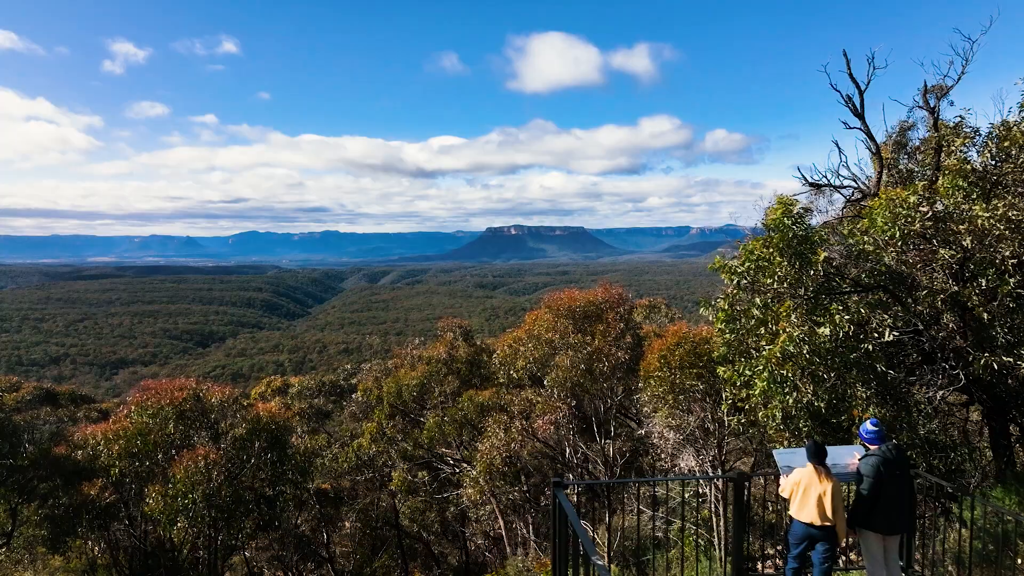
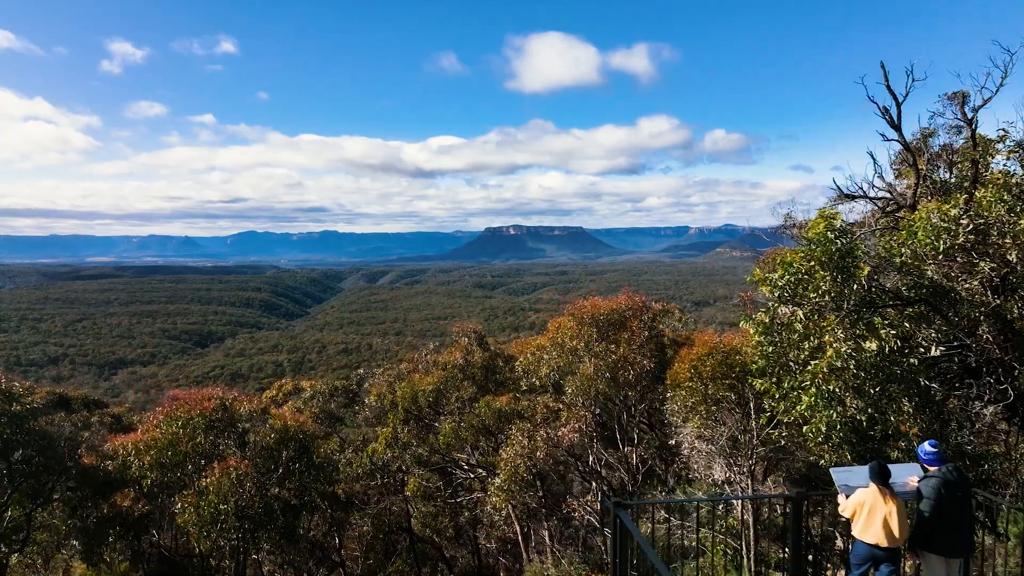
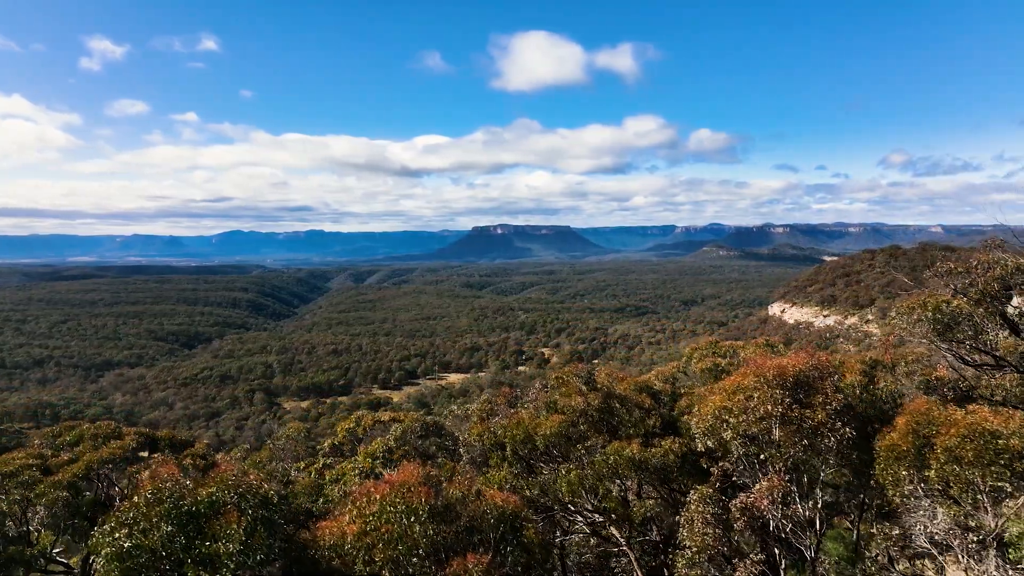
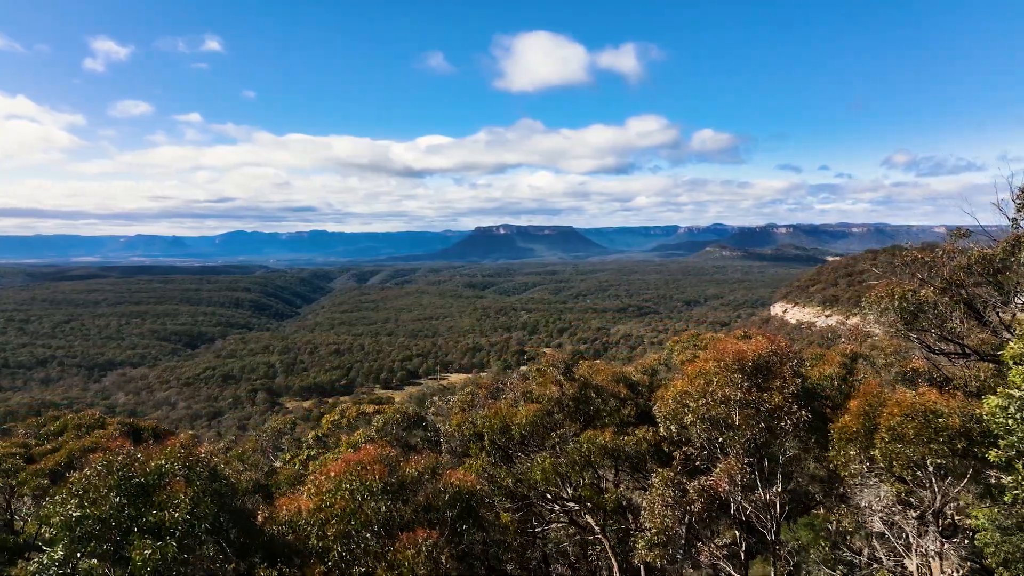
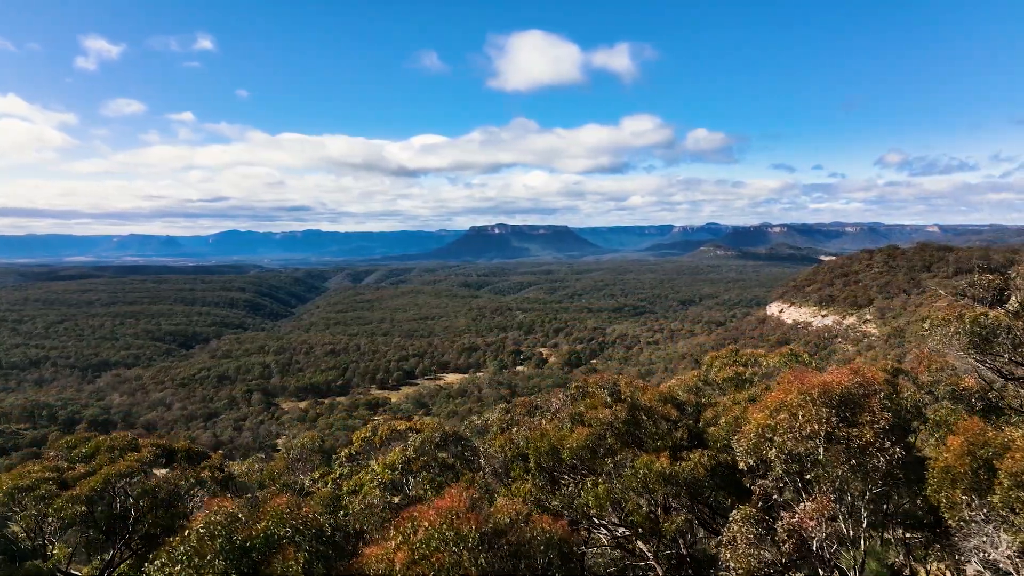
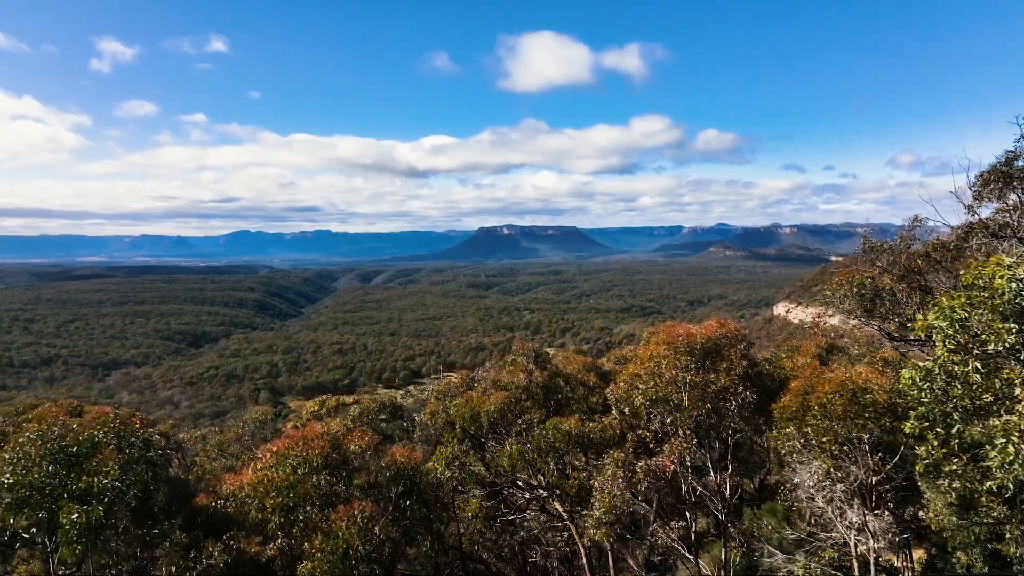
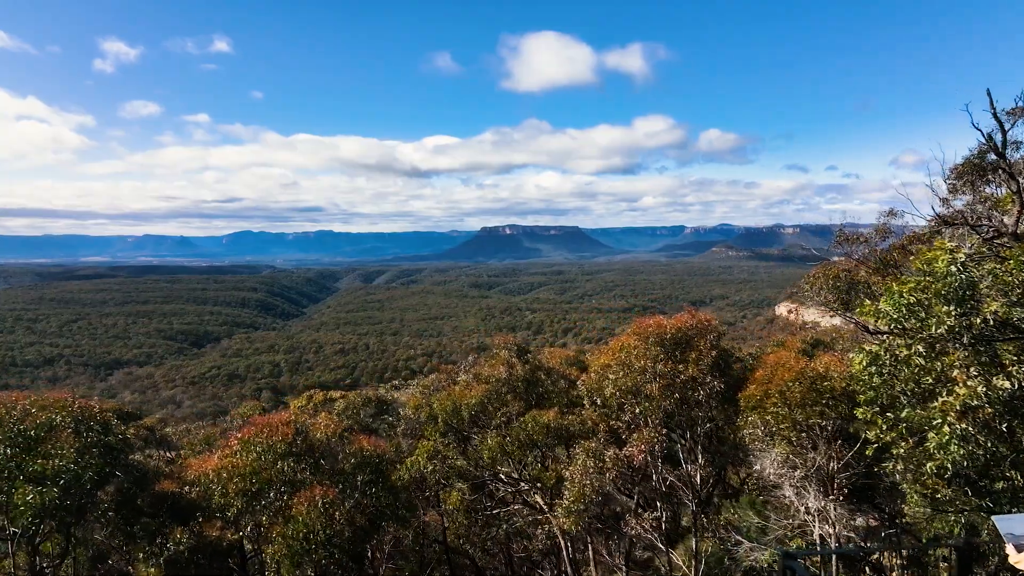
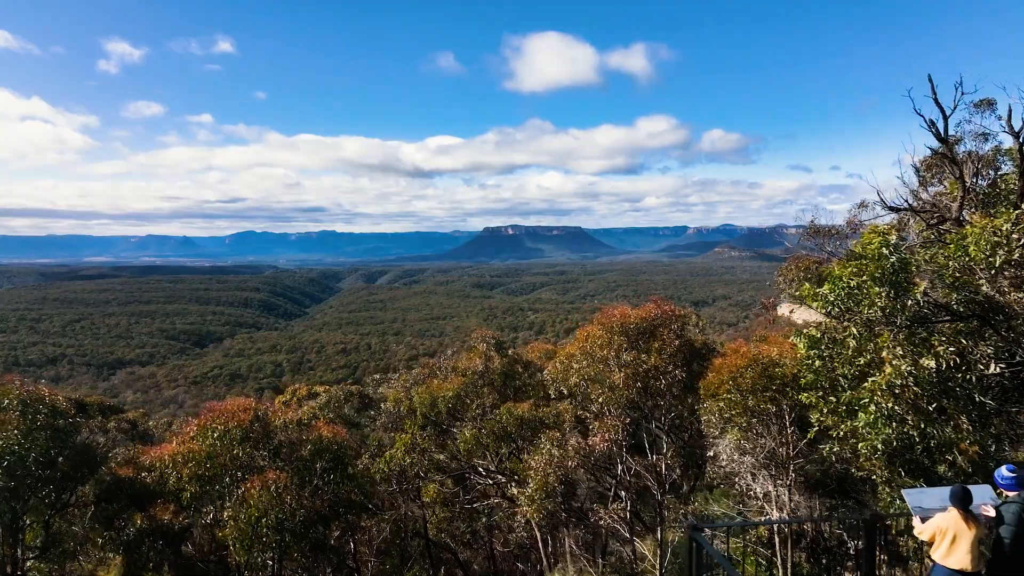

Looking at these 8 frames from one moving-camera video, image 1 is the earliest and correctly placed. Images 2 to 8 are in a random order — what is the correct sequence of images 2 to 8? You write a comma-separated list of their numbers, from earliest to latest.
2, 8, 7, 6, 4, 3, 5
